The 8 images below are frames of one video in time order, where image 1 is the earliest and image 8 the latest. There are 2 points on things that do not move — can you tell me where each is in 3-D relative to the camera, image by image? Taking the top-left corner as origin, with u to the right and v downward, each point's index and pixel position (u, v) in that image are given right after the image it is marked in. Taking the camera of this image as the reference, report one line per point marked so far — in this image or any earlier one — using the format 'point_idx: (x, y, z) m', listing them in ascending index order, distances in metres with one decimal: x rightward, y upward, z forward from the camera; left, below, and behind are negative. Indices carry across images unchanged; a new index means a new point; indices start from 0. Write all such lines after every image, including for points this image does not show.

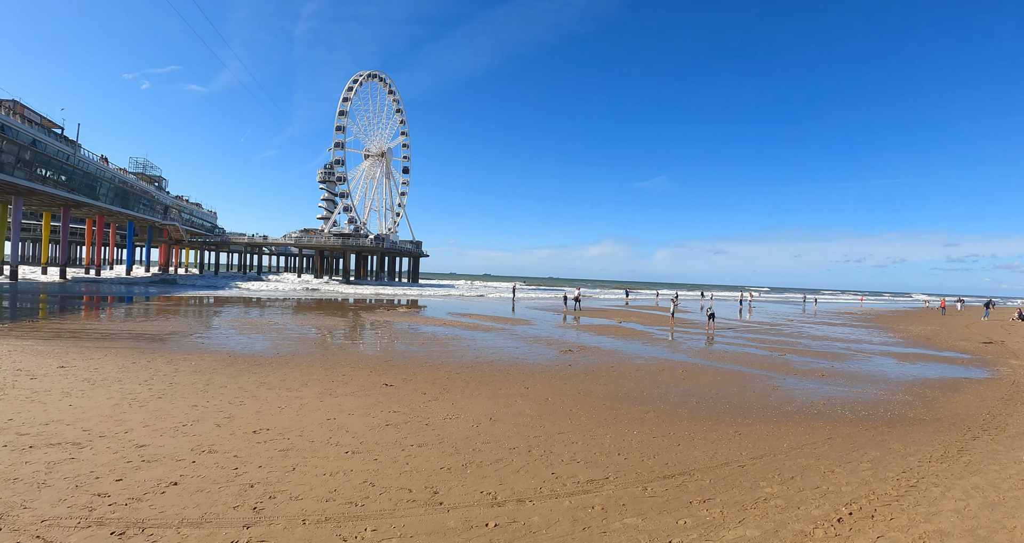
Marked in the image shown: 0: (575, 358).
0: (+1.6, -2.3, +12.9) m
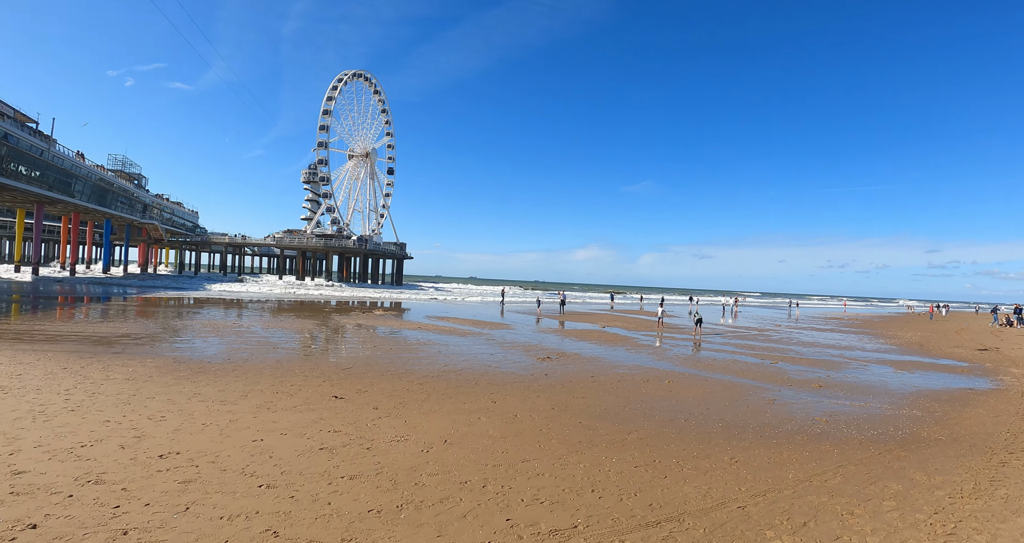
0: (+0.9, -2.3, +11.8) m
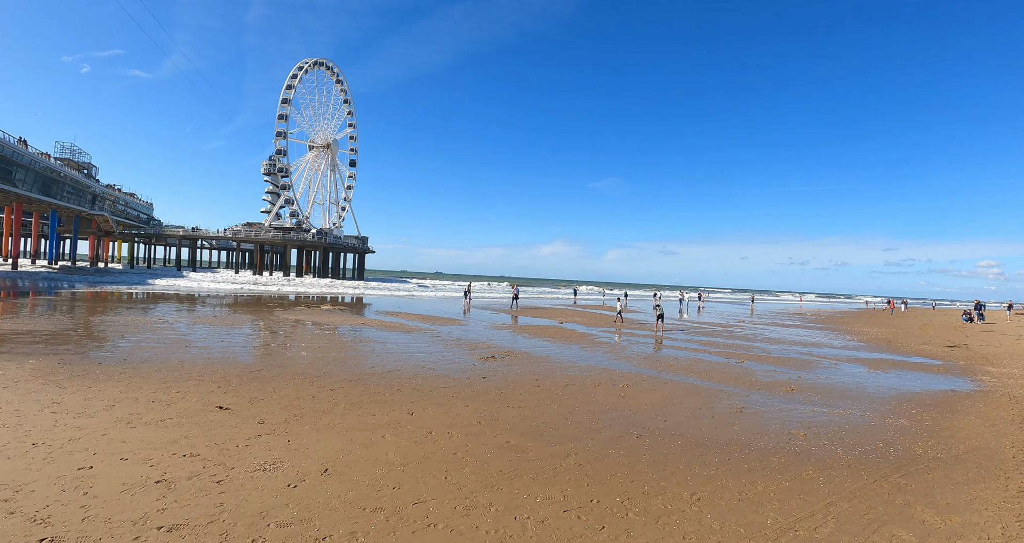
0: (-0.4, -2.0, +10.4) m
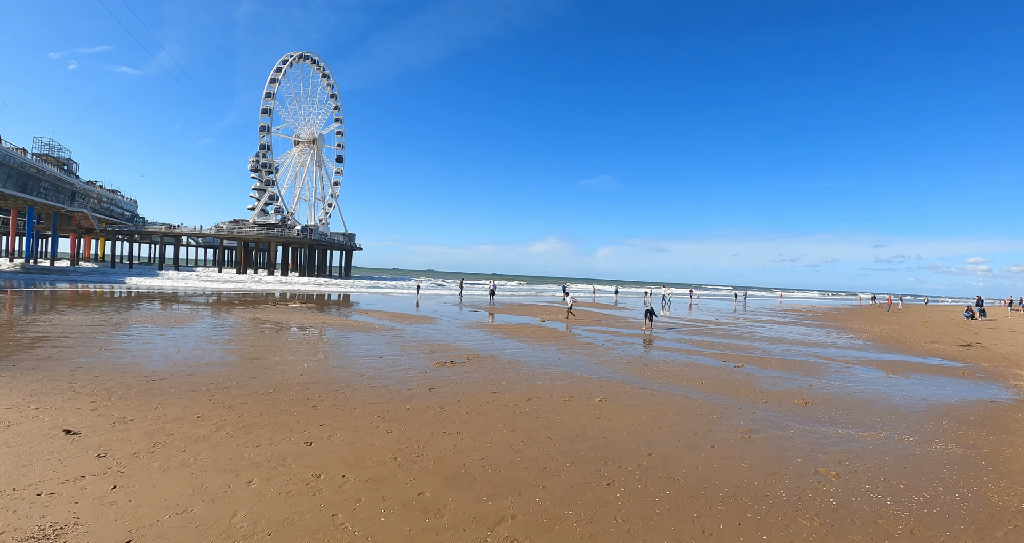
0: (-1.1, -1.8, +8.7) m
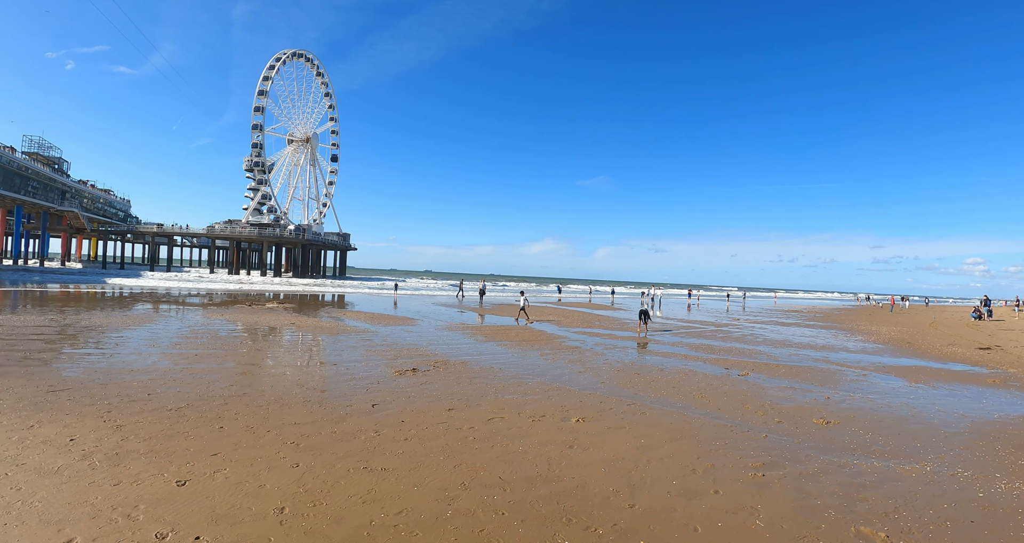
0: (-1.6, -1.7, +7.5) m
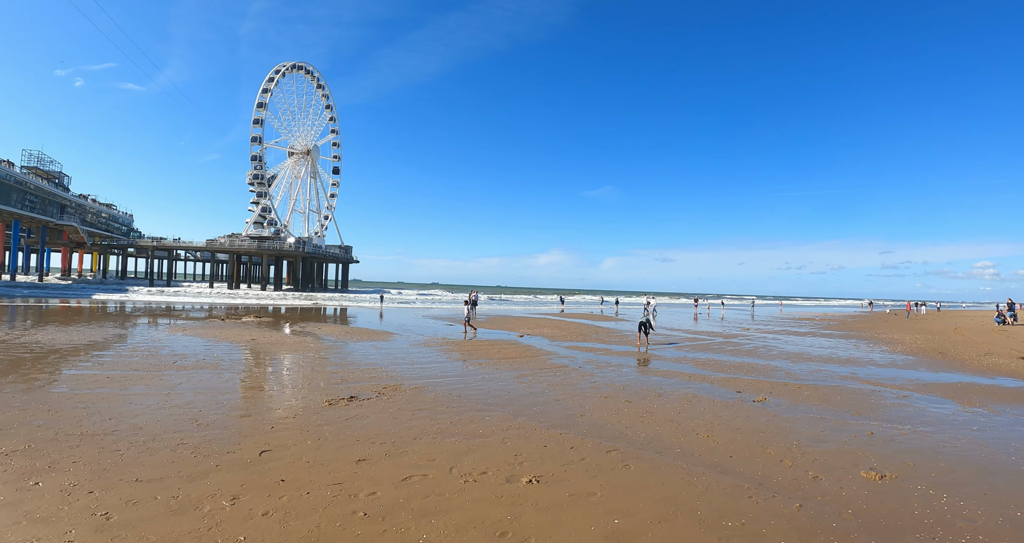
0: (-2.2, -1.8, +5.9) m
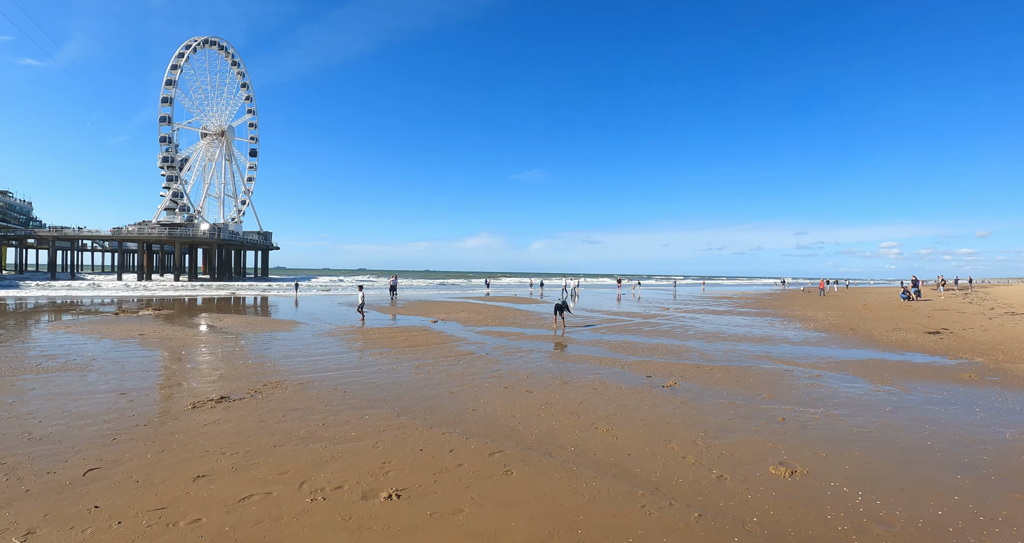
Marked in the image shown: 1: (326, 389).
0: (-3.4, -1.5, +4.7) m
1: (-2.5, -1.6, +6.8) m
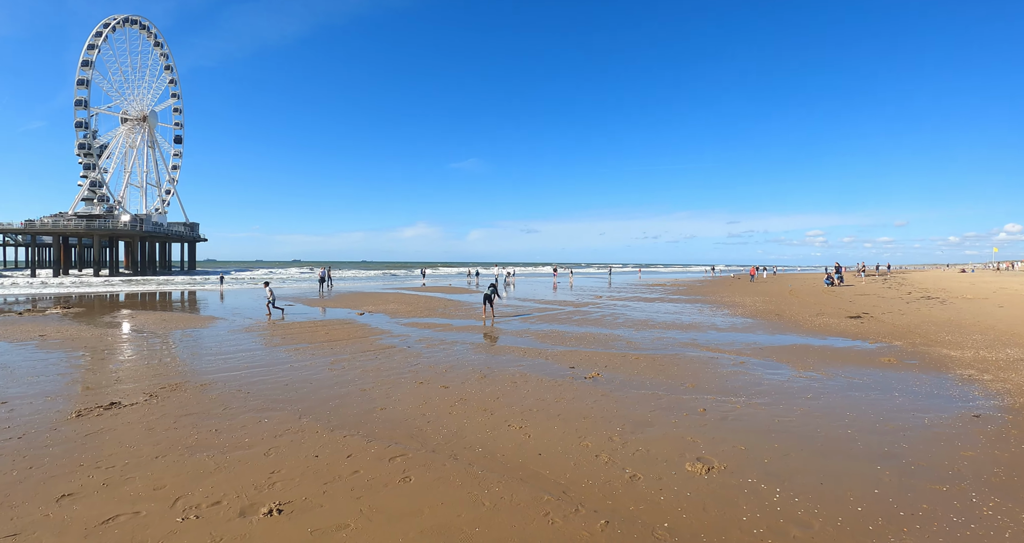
0: (-4.2, -1.4, +3.9) m
1: (-3.4, -1.4, +6.1) m
